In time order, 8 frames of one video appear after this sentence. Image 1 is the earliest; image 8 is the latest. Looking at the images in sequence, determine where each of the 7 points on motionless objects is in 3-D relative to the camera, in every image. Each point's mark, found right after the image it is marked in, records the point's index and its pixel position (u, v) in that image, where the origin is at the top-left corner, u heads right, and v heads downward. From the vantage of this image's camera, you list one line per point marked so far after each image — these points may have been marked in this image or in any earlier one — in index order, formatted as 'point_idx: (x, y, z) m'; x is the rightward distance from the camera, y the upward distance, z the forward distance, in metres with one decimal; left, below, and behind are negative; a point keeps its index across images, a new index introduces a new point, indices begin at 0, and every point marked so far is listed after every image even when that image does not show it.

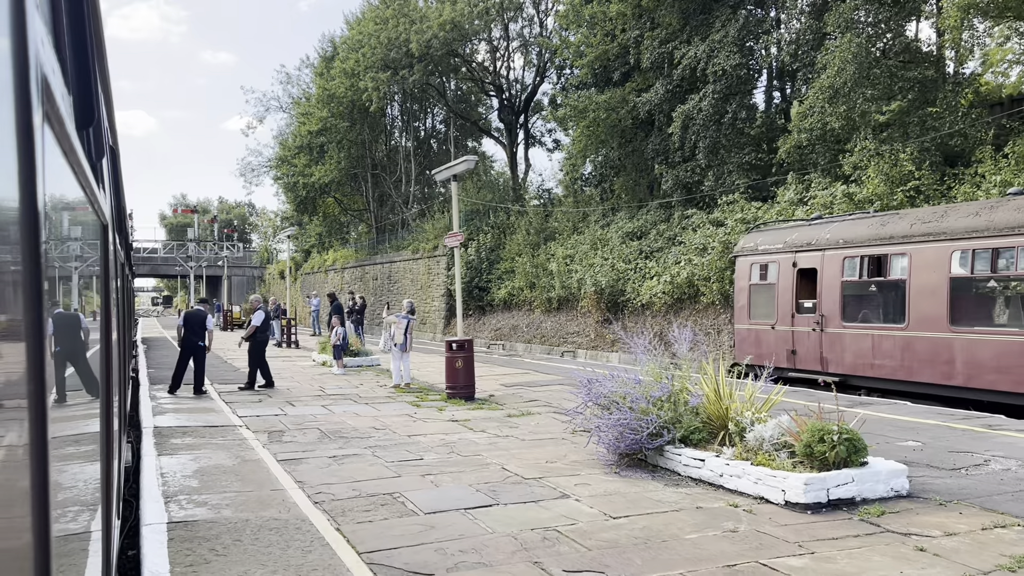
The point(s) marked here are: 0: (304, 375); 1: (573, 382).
0: (-3.4, -1.4, +16.4) m
1: (+0.9, -1.3, +13.7) m
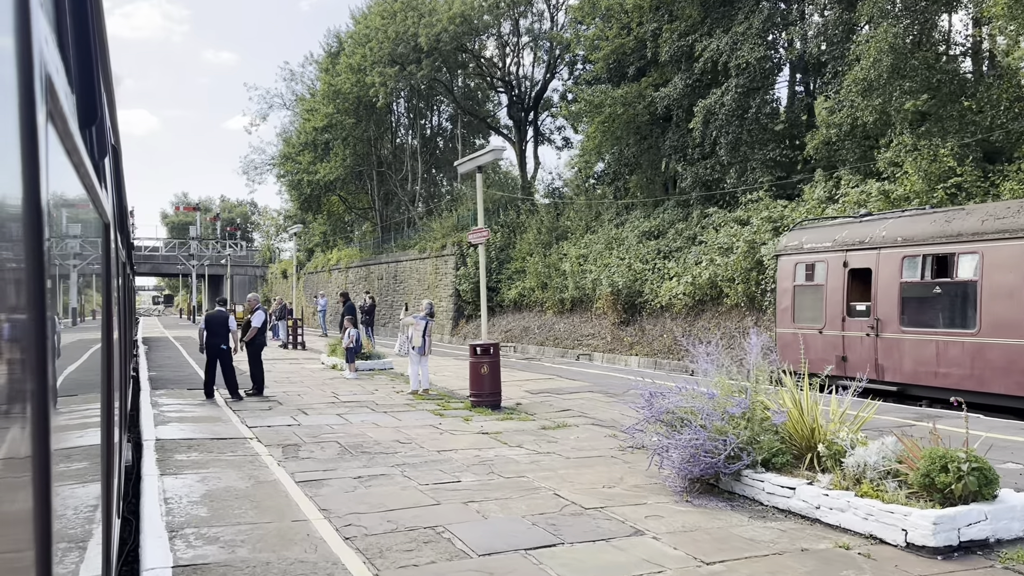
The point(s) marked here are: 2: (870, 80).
0: (-3.1, -1.4, +15.5) m
1: (+1.2, -1.3, +12.8) m
2: (+7.0, +4.1, +19.7) m
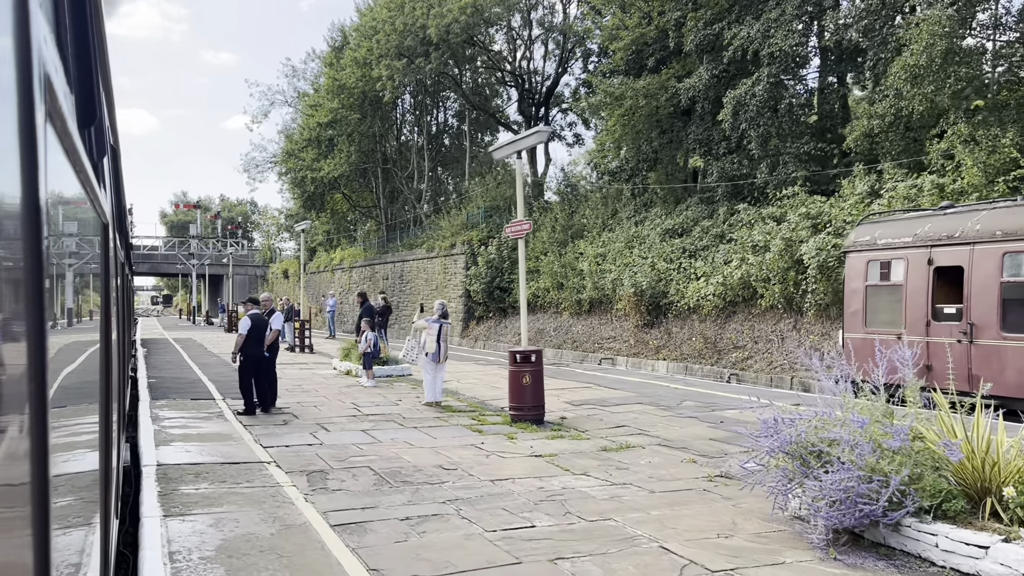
0: (-2.6, -1.4, +14.2) m
1: (+1.7, -1.3, +11.5) m
2: (+7.5, +4.1, +18.4) m
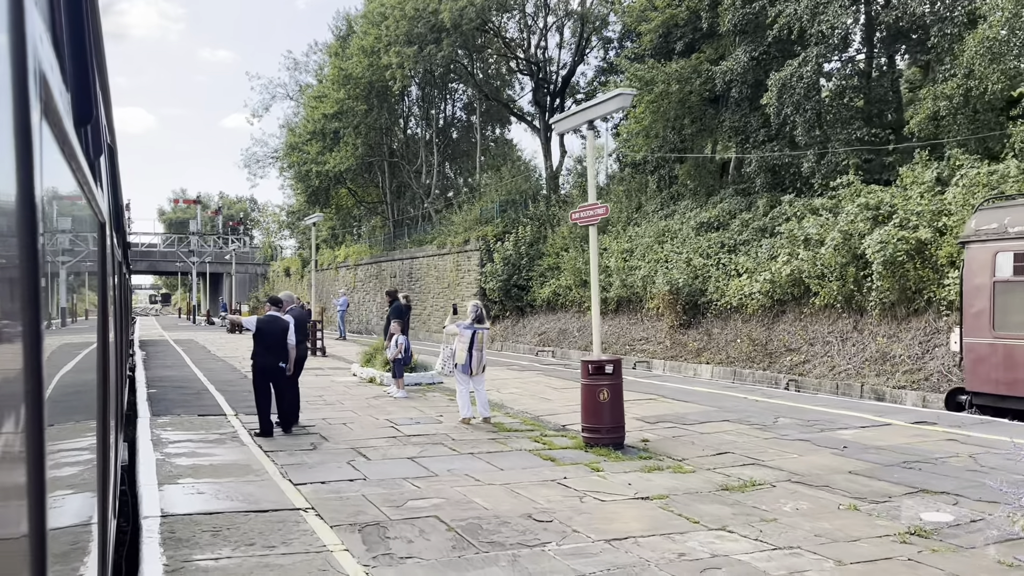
0: (-2.0, -1.4, +12.5) m
1: (+2.3, -1.3, +9.8) m
2: (+8.1, +4.1, +16.7) m
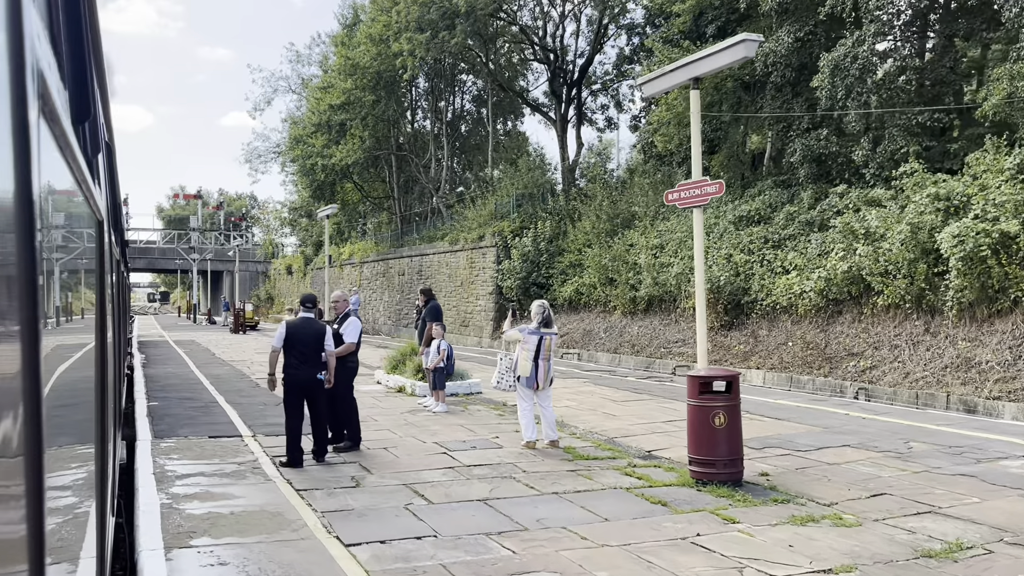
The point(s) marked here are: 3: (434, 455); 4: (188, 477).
0: (-1.4, -1.4, +10.8) m
1: (+2.9, -1.3, +8.1) m
2: (+8.7, +4.2, +15.0) m
3: (-0.6, -1.3, +8.0) m
4: (-2.3, -1.3, +7.0) m
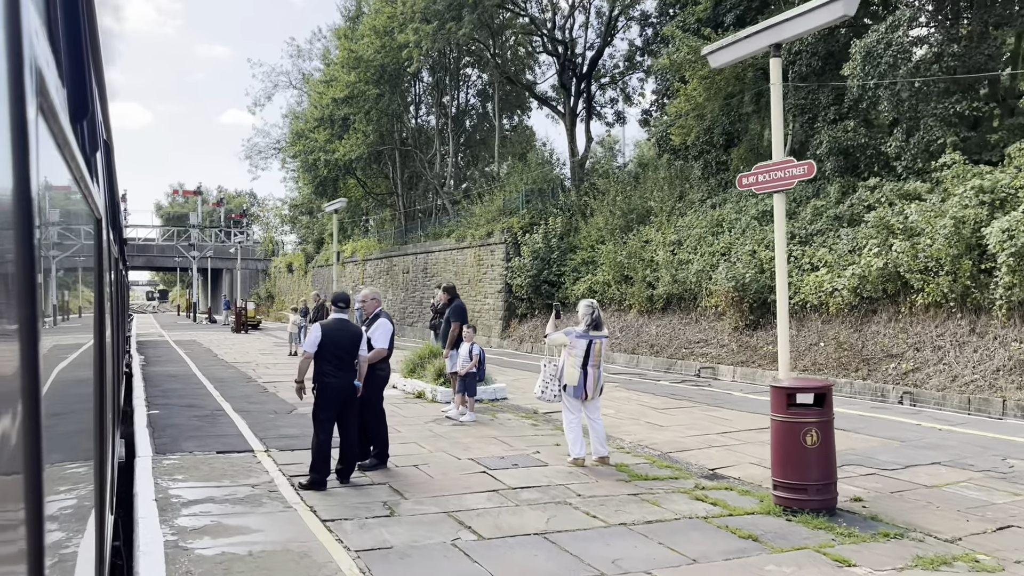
0: (-1.0, -1.3, +9.9) m
1: (+3.3, -1.3, +7.2) m
2: (+9.1, +4.2, +14.1) m
3: (-0.3, -1.3, +7.0) m
4: (-1.9, -1.3, +6.1) m
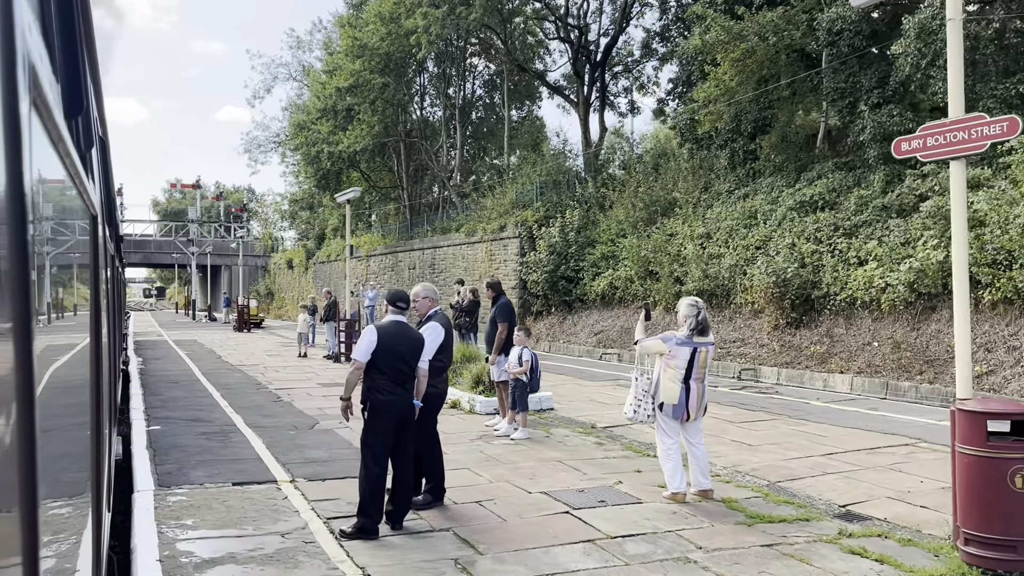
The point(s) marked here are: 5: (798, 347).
0: (-0.5, -1.3, +8.5) m
1: (+3.8, -1.2, +5.8) m
2: (+9.6, +4.3, +12.7) m
3: (+0.2, -1.3, +5.6) m
4: (-1.4, -1.3, +4.7) m
5: (+5.3, -1.1, +18.6) m
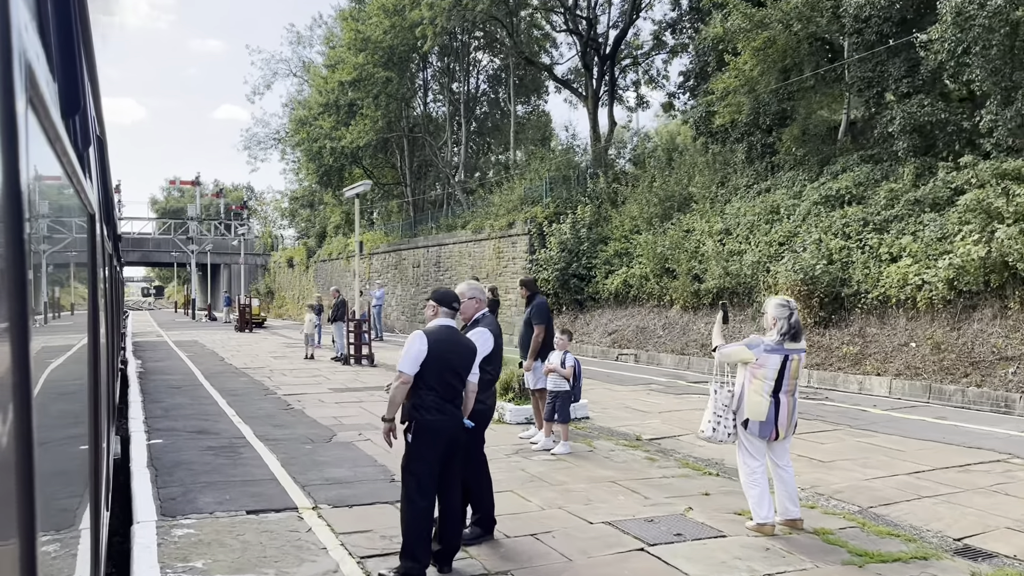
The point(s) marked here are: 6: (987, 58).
0: (-0.2, -1.3, +7.6) m
1: (+4.1, -1.2, +5.0) m
2: (+9.9, +4.3, +11.9) m
3: (+0.6, -1.3, +4.8) m
4: (-1.1, -1.3, +3.9) m
5: (+5.6, -1.1, +17.7) m
6: (+8.2, +4.0, +17.0) m
